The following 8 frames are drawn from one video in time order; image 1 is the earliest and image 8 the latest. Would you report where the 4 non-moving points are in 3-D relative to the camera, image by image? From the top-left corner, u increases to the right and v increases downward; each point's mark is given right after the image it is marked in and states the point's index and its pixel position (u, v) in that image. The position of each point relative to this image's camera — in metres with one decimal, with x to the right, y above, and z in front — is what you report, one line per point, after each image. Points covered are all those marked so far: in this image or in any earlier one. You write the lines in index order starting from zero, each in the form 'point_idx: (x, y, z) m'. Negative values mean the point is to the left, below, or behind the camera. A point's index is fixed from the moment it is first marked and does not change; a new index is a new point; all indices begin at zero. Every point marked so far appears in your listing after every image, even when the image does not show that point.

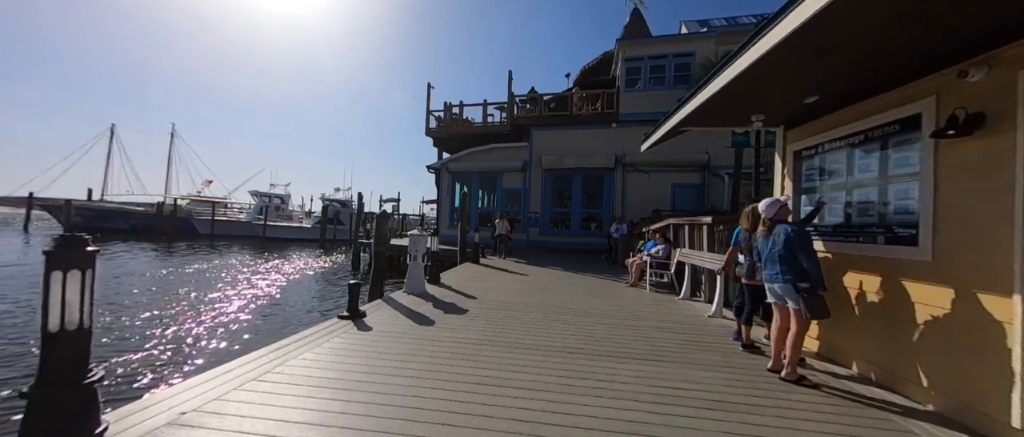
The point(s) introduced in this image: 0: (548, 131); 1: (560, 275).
0: (+1.6, +4.0, +15.5) m
1: (+1.2, -1.5, +9.1) m
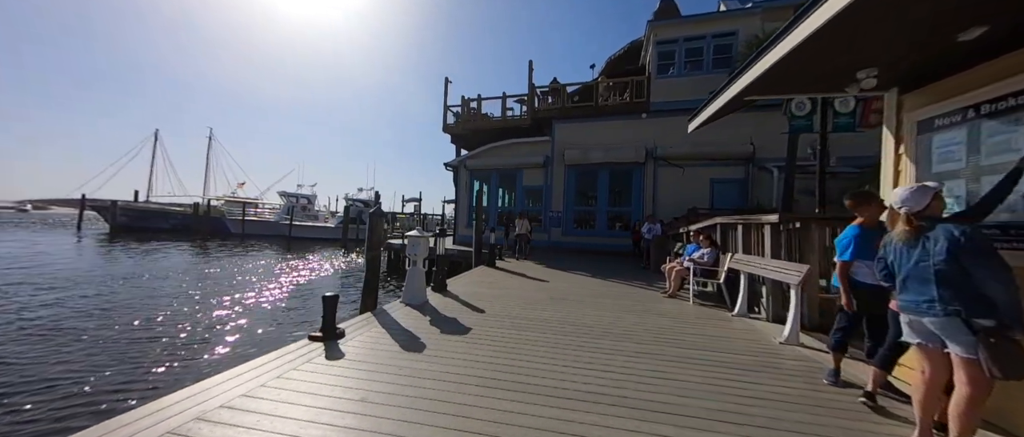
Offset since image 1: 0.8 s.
0: (+2.5, +4.0, +14.4) m
1: (+1.6, -1.5, +8.1) m
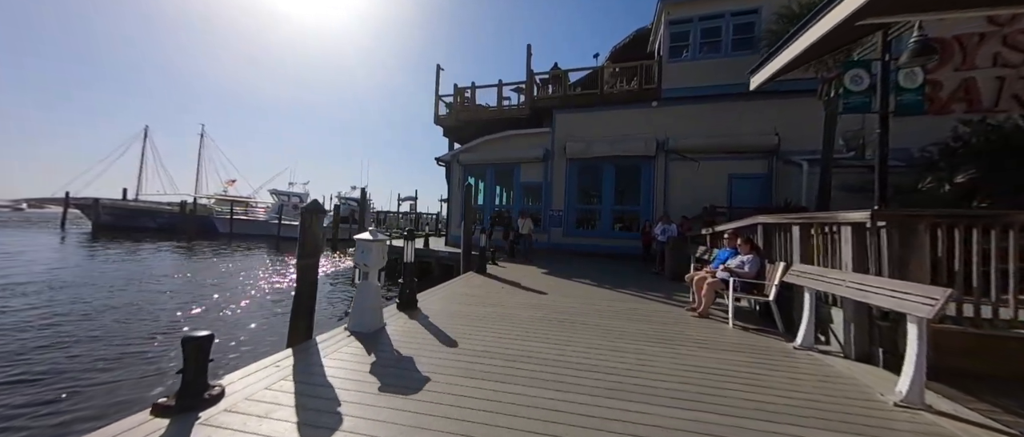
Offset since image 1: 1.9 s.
0: (+2.3, +4.0, +13.1) m
1: (+1.4, -1.5, +6.8) m
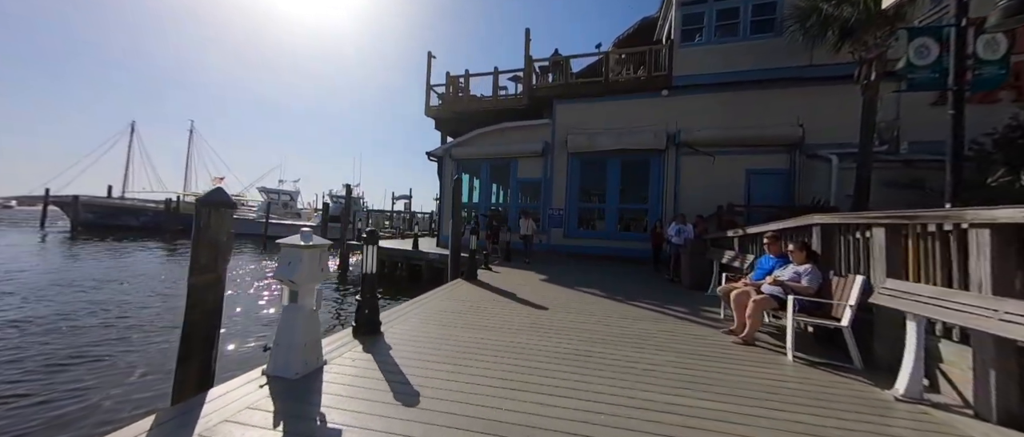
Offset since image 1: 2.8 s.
0: (+2.2, +4.0, +12.0) m
1: (+1.3, -1.4, +5.7) m
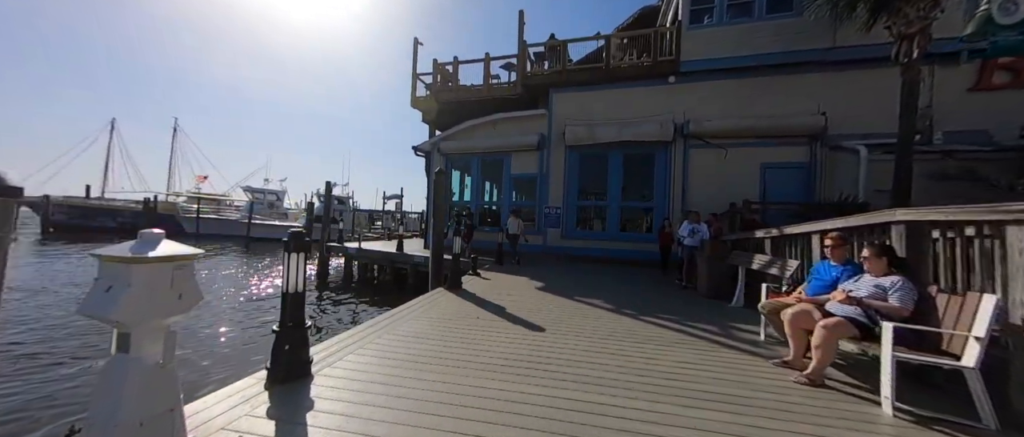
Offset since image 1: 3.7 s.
0: (+2.0, +4.1, +11.0) m
1: (+1.2, -1.4, +4.7) m
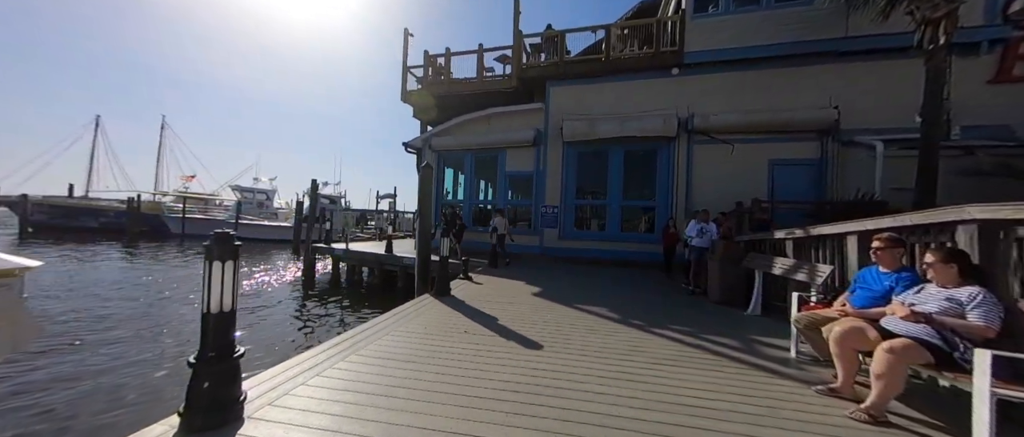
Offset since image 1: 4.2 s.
0: (+1.8, +4.1, +10.5) m
1: (+1.1, -1.4, +4.2) m
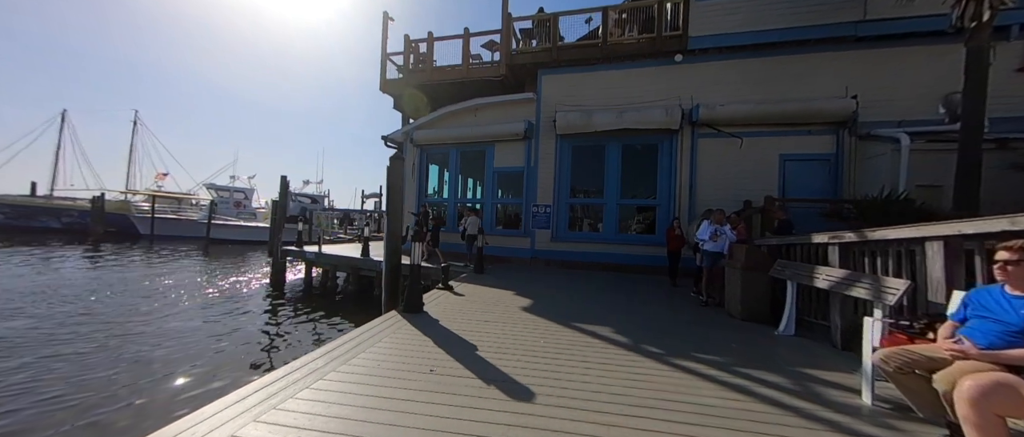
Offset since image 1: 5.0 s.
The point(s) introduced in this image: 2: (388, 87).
0: (+1.5, +4.1, +9.6) m
1: (+0.9, -1.4, +3.3) m
2: (-4.2, +4.4, +11.6) m
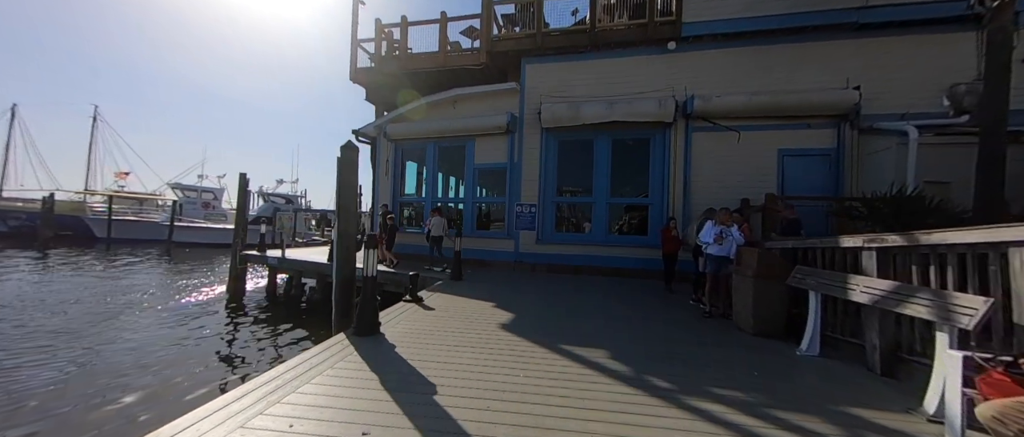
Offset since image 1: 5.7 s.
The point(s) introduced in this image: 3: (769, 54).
0: (+1.0, +4.1, +8.9) m
1: (+0.7, -1.4, +2.5) m
2: (-4.8, +4.4, +10.7) m
3: (+5.8, +3.7, +7.7) m
